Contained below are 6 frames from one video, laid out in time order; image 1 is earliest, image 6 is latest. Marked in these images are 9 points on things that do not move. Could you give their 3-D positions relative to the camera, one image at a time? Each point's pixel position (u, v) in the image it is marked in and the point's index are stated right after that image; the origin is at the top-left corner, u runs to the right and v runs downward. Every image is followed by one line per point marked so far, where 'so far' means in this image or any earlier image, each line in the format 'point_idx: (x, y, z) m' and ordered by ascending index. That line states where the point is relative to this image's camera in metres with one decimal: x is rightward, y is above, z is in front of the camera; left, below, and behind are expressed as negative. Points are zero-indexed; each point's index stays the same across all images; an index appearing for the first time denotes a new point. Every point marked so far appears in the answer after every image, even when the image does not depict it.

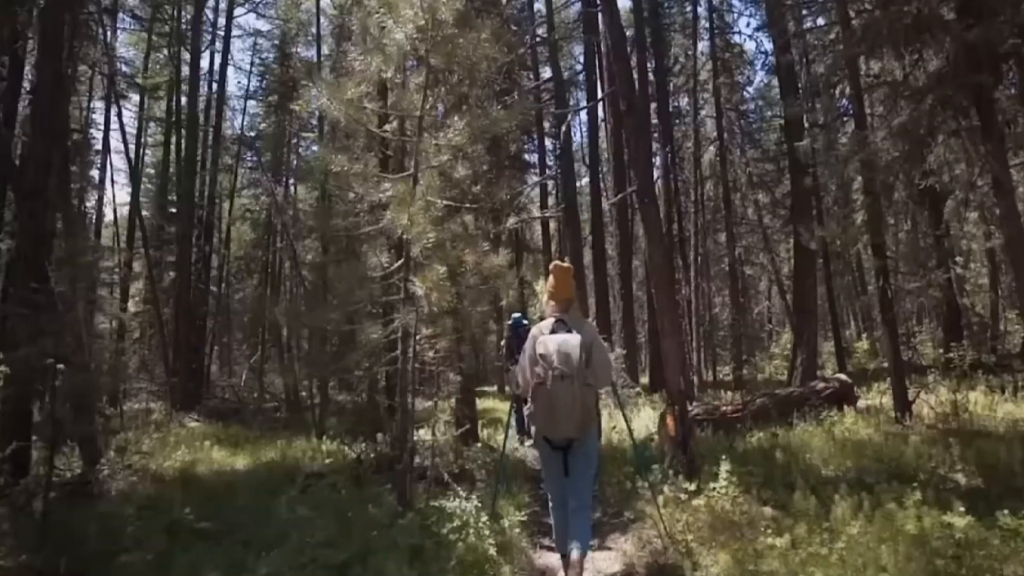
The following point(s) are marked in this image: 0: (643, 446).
0: (+1.4, -1.8, +9.3) m
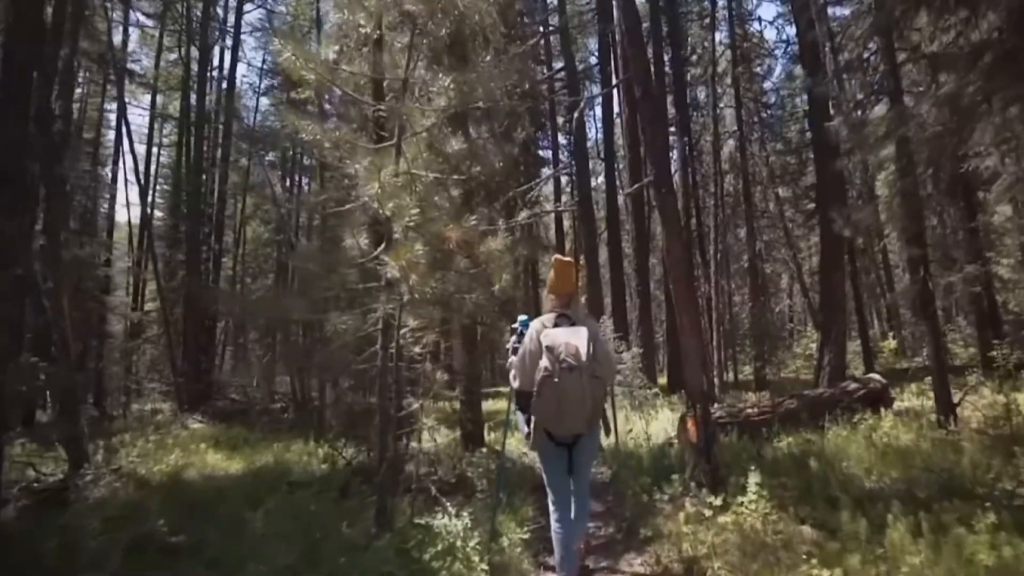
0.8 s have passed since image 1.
0: (+1.5, -1.7, +8.5) m
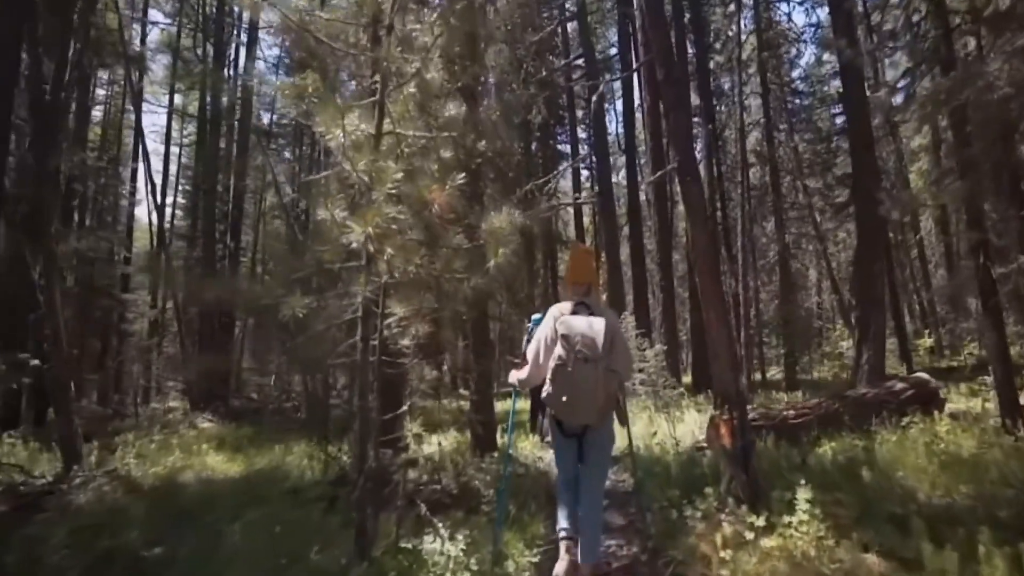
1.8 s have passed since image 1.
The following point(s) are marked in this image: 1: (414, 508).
0: (+1.6, -1.6, +7.7) m
1: (-0.9, -1.9, +6.9) m
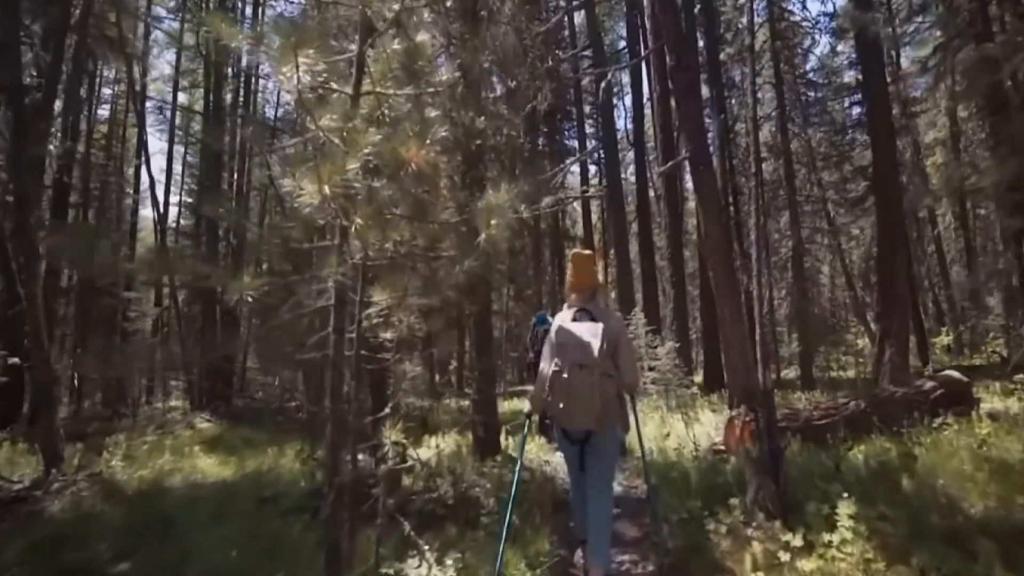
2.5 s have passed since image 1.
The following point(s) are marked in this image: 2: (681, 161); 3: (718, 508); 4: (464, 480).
0: (+1.6, -1.5, +7.1) m
1: (-0.8, -1.8, +6.3) m
2: (+2.9, +2.2, +14.5) m
3: (+1.5, -1.6, +6.2) m
4: (-0.4, -1.7, +7.3) m
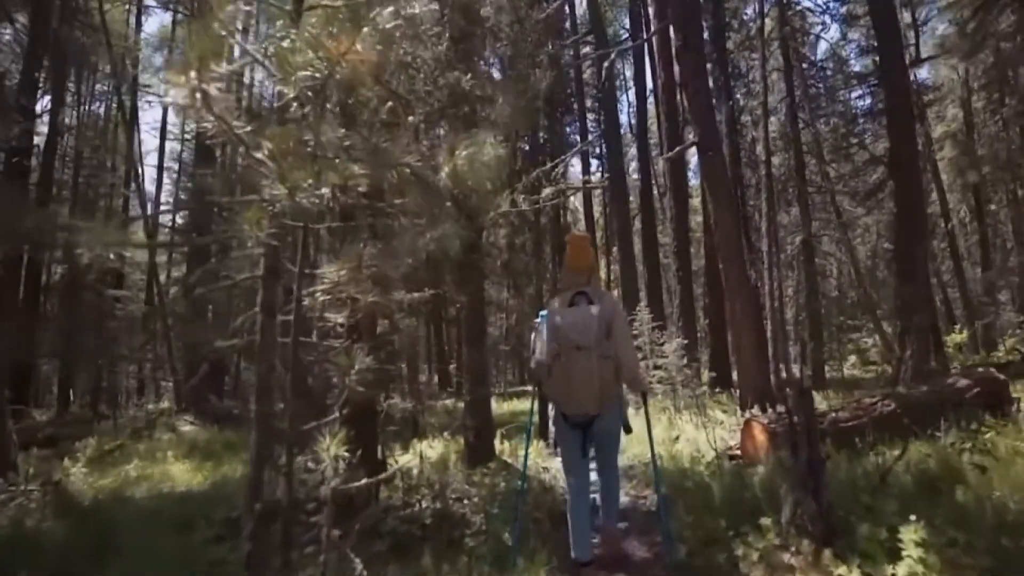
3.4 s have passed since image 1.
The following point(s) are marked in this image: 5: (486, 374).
0: (+1.6, -1.4, +6.3) m
1: (-0.9, -1.7, +5.5) m
2: (+2.9, +2.3, +13.7) m
3: (+1.5, -1.5, +5.4) m
4: (-0.5, -1.6, +6.5) m
5: (-0.2, -0.9, +8.4) m
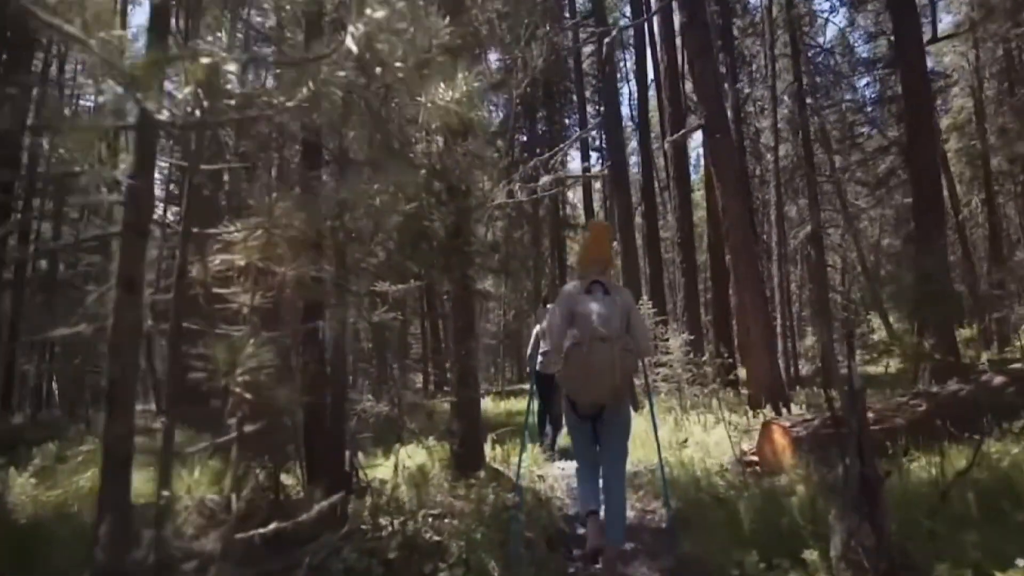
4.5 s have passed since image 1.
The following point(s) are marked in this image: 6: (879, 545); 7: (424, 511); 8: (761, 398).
0: (+1.5, -1.3, +5.5) m
1: (-1.0, -1.6, +4.7) m
2: (+2.8, +2.4, +12.9) m
3: (+1.4, -1.4, +4.6) m
4: (-0.5, -1.5, +5.7) m
5: (-0.3, -0.8, +7.6) m
6: (+1.7, -1.2, +4.1) m
7: (-0.6, -1.4, +5.6) m
8: (+3.5, -1.5, +11.8) m
